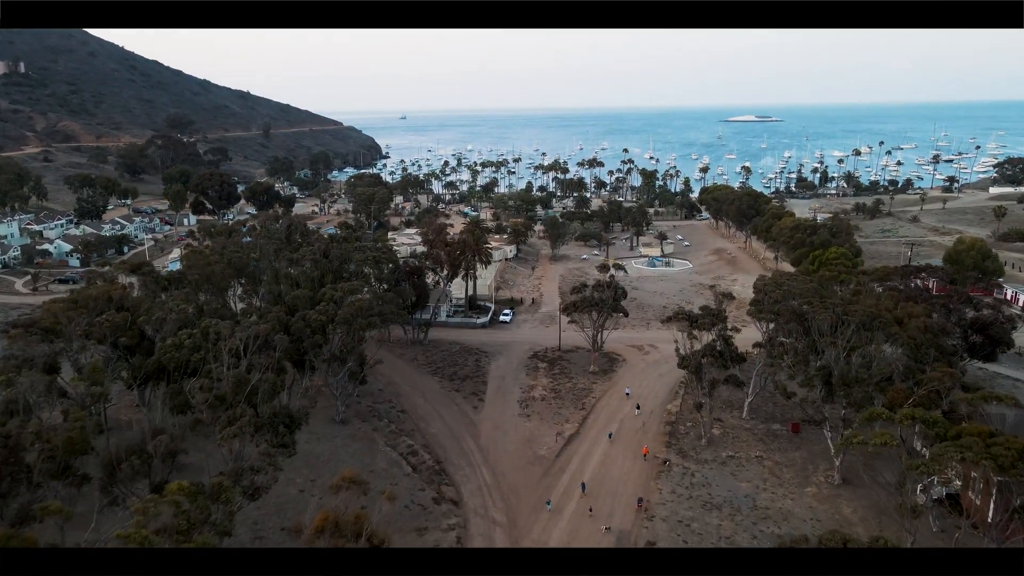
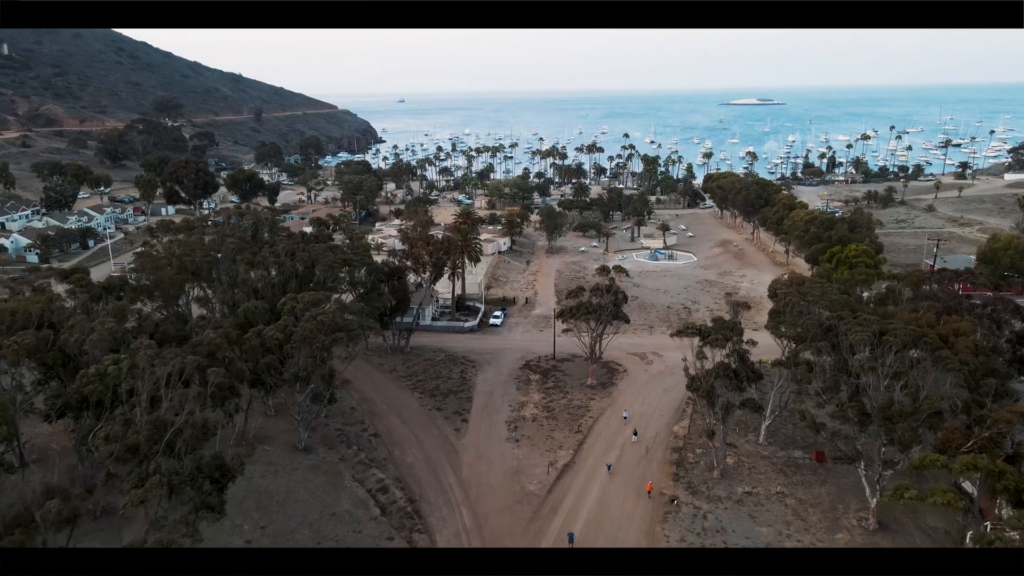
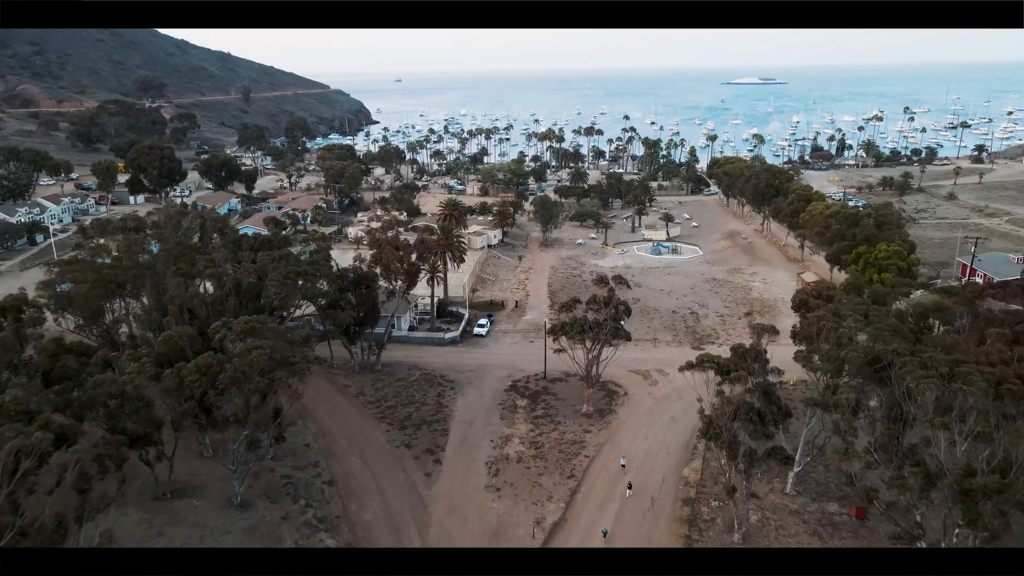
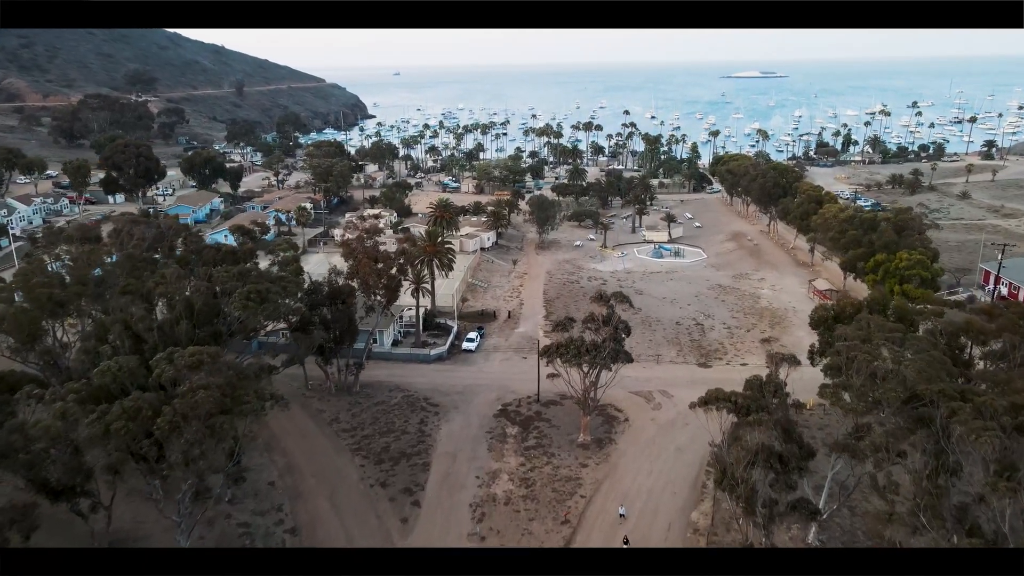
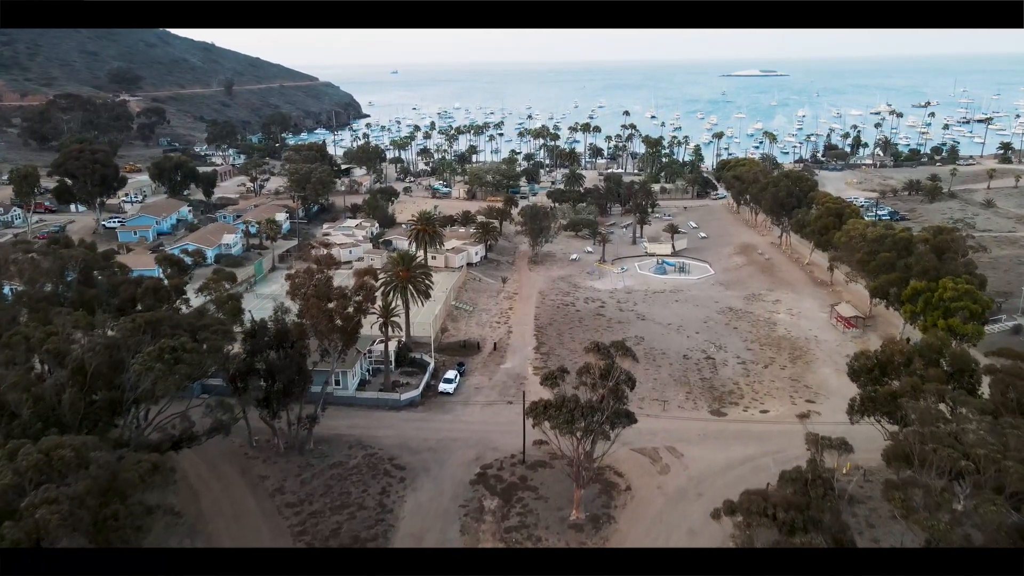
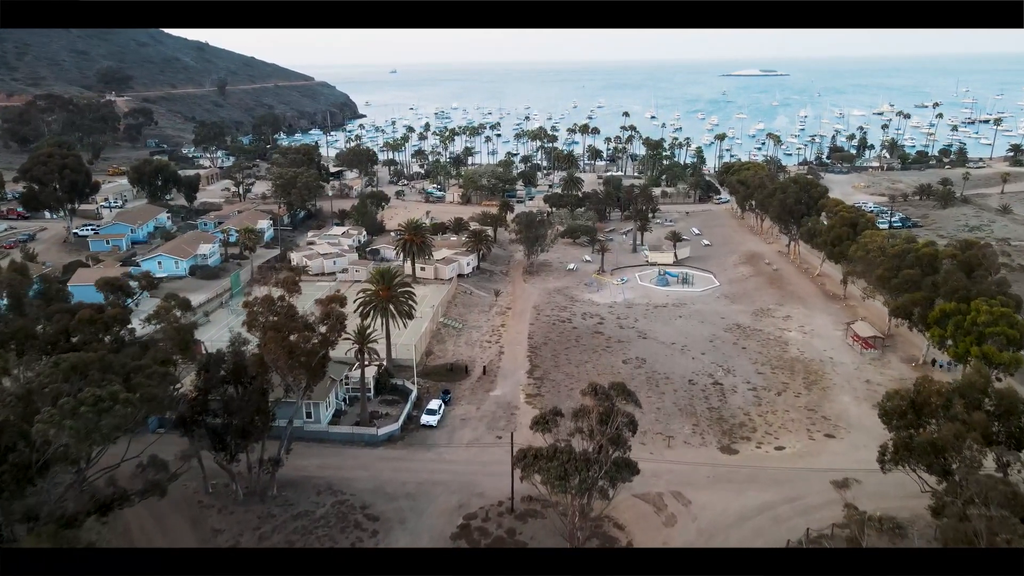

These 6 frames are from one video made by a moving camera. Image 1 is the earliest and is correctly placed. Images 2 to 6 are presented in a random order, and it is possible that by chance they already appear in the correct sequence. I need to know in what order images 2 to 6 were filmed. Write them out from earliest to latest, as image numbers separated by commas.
2, 3, 4, 5, 6
